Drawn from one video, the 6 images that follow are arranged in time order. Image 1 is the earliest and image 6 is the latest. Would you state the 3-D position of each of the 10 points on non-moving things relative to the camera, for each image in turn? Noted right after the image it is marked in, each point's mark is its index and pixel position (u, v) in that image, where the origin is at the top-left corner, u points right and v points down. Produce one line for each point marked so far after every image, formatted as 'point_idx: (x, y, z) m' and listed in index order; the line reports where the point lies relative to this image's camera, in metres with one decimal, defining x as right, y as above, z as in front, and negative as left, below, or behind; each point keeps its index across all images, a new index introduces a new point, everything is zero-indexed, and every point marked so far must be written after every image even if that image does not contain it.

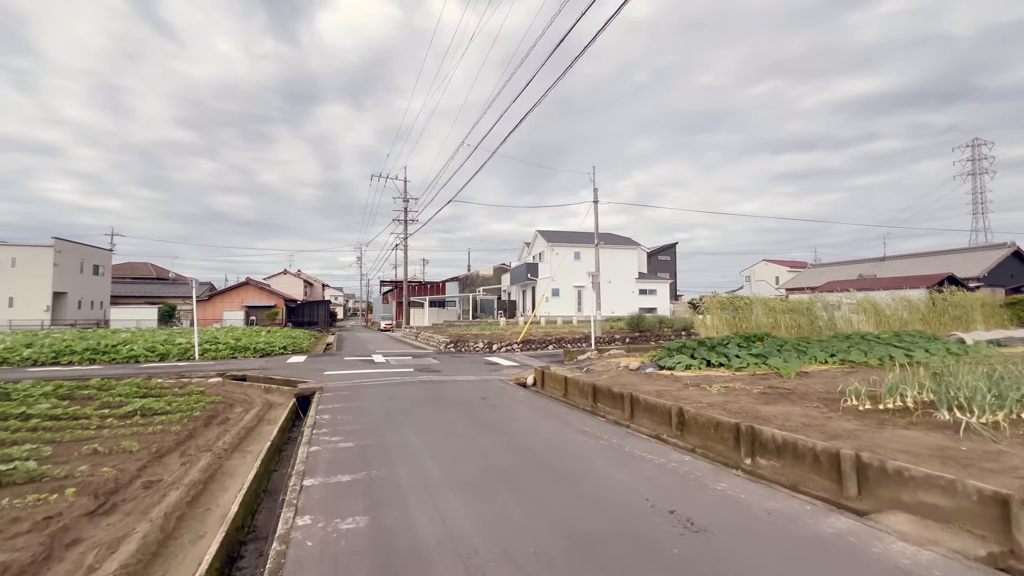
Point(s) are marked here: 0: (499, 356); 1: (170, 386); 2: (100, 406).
0: (-0.4, -2.1, +13.9) m
1: (-6.8, -2.0, +9.0) m
2: (-6.4, -1.9, +7.1) m
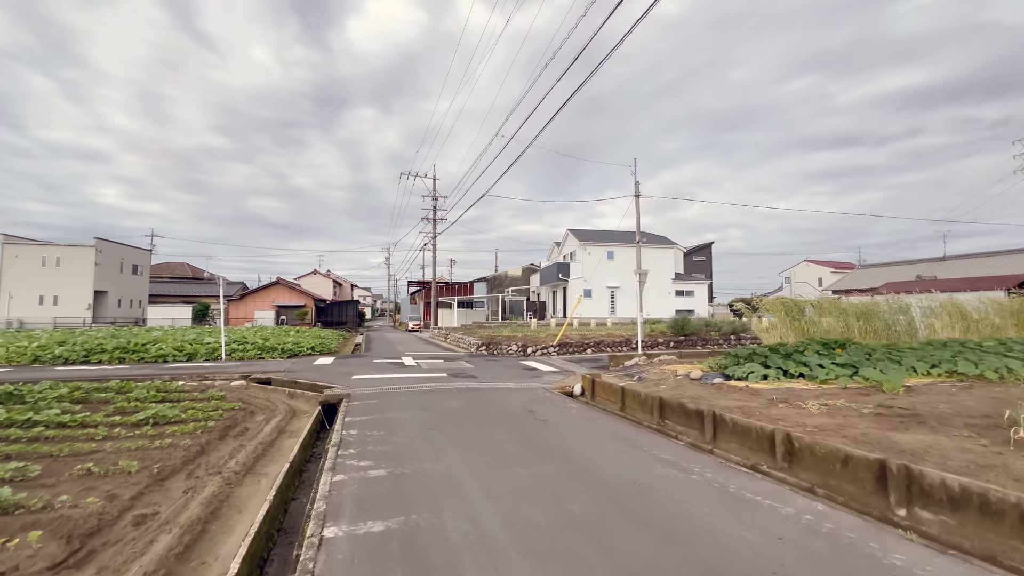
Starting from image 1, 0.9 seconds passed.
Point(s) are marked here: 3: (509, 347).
0: (+0.7, -2.1, +12.9) m
1: (-6.0, -1.9, +8.5) m
2: (-5.7, -1.8, +6.5) m
3: (-0.1, -2.0, +15.0) m
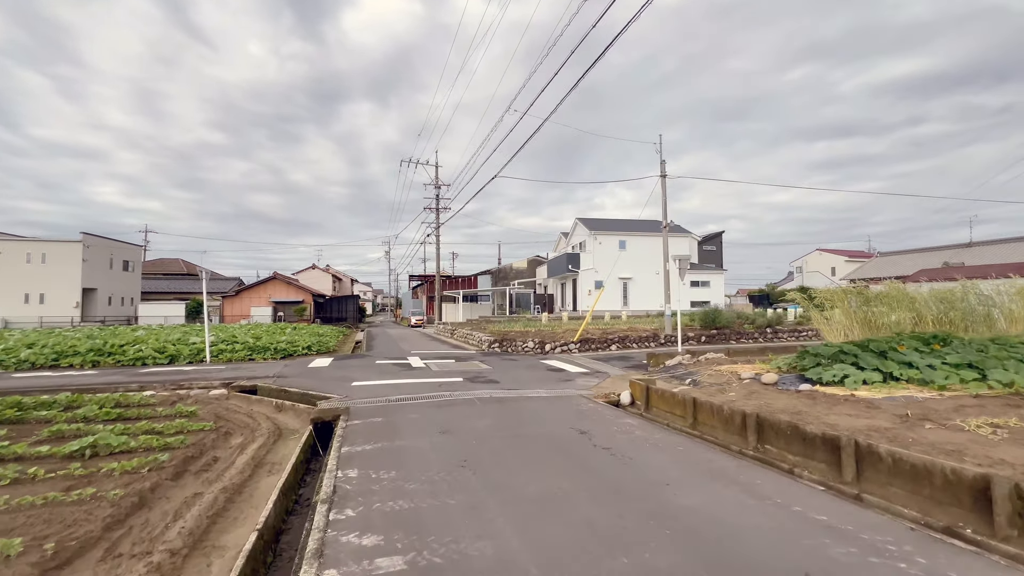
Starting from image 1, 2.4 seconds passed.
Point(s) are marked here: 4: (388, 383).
0: (+1.2, -1.8, +11.5) m
1: (-5.5, -1.8, +7.0) m
2: (-5.2, -1.7, +5.0) m
3: (+0.4, -1.7, +13.6) m
4: (-2.2, -1.7, +8.1) m
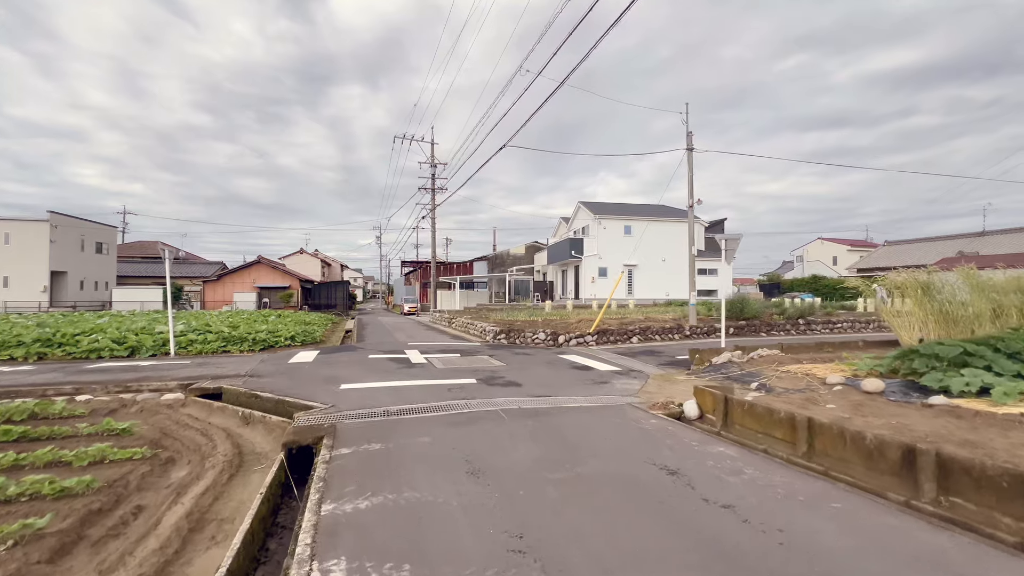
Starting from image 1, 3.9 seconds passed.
0: (+1.5, -1.5, +10.1) m
1: (-5.1, -1.5, +5.5) m
2: (-4.8, -1.5, +3.5) m
3: (+0.7, -1.3, +12.1) m
4: (-1.9, -1.4, +6.6) m
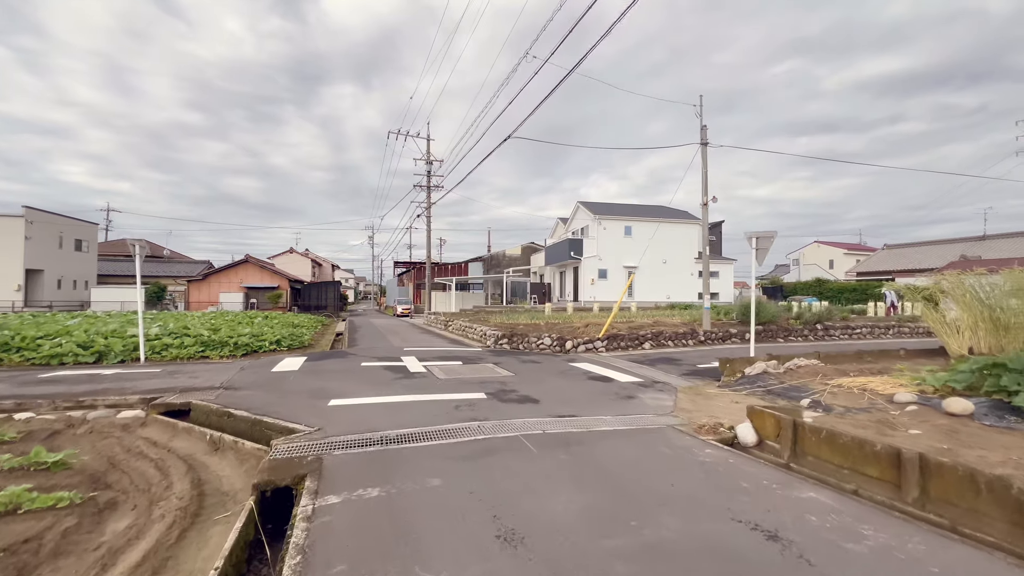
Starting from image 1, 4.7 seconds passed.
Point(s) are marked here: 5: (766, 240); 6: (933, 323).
0: (+1.6, -1.5, +9.2) m
1: (-4.9, -1.5, +4.5) m
2: (-4.5, -1.4, +2.5) m
3: (+0.8, -1.3, +11.3) m
4: (-1.7, -1.4, +5.7) m
5: (+4.4, +0.8, +7.8) m
6: (+7.7, -0.6, +8.3) m
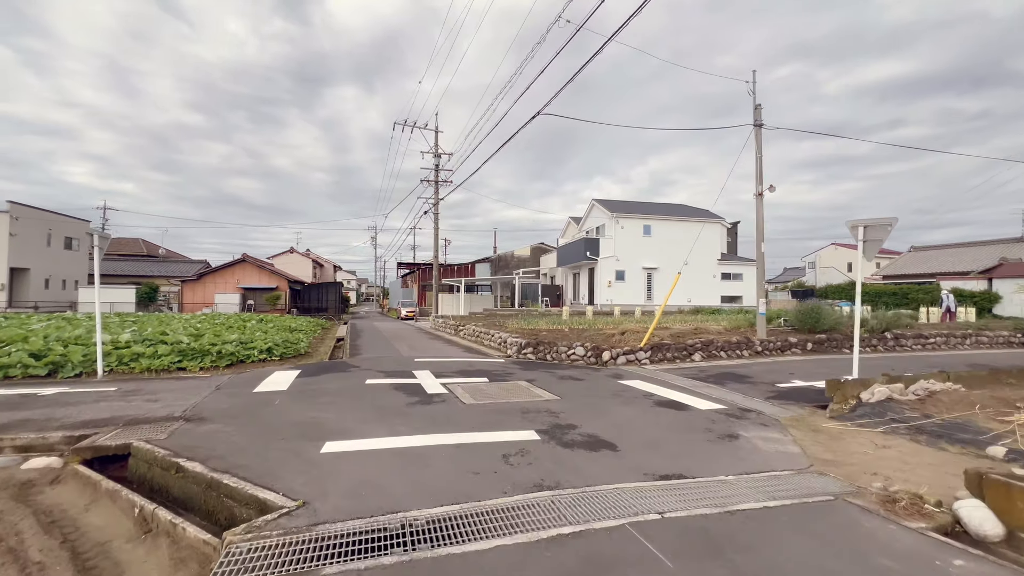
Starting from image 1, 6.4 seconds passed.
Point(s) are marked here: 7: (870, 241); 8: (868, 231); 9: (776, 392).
0: (+2.2, -1.5, +7.6) m
1: (-4.3, -1.4, +2.9) m
2: (-4.0, -1.4, +0.9) m
3: (+1.4, -1.3, +9.6) m
4: (-1.1, -1.4, +4.1) m
5: (+5.0, +0.8, +6.2) m
6: (+8.3, -0.7, +6.6) m
7: (+5.0, +0.7, +6.3) m
8: (+5.0, +0.8, +6.3) m
9: (+3.9, -1.5, +6.7) m
